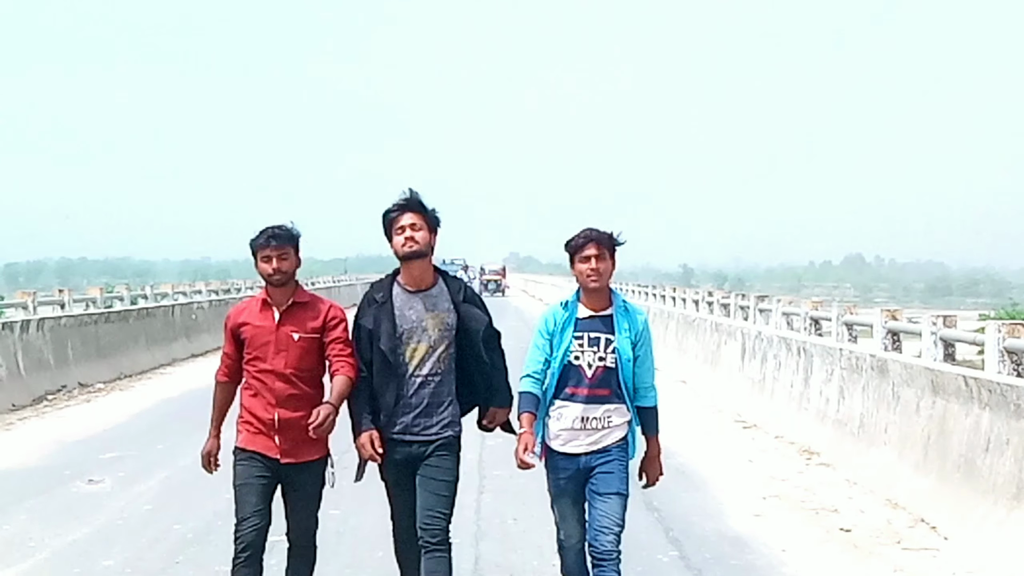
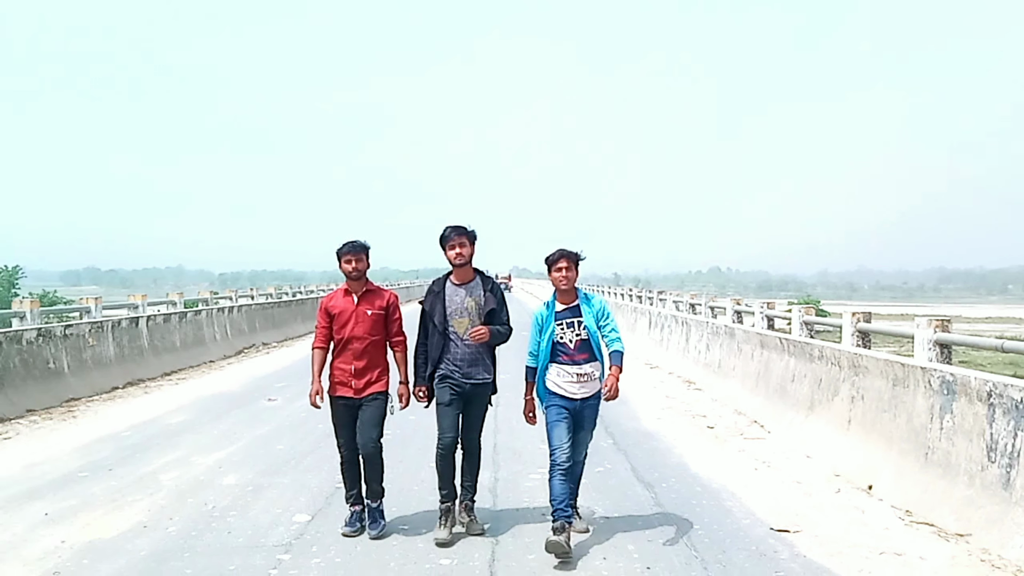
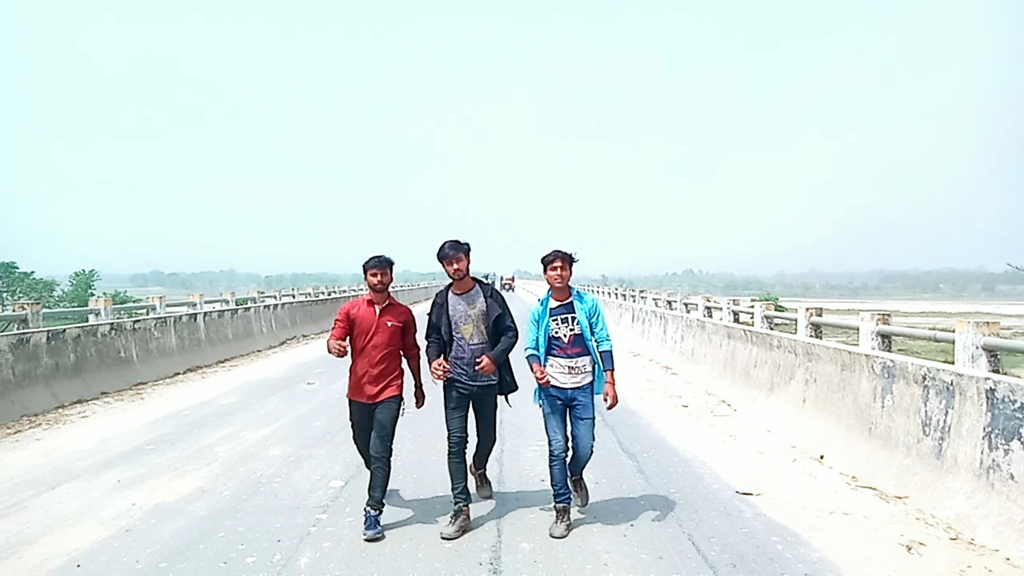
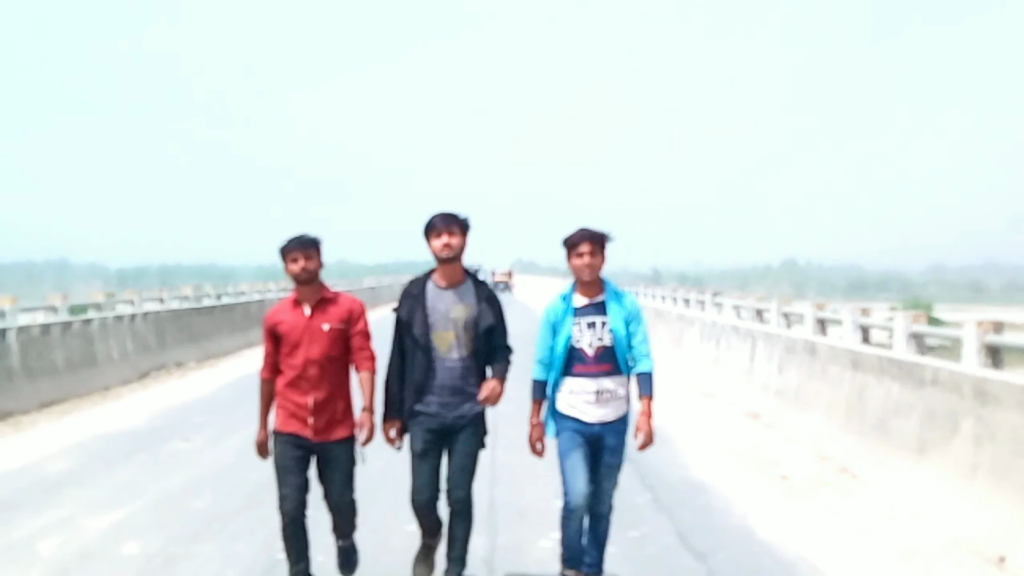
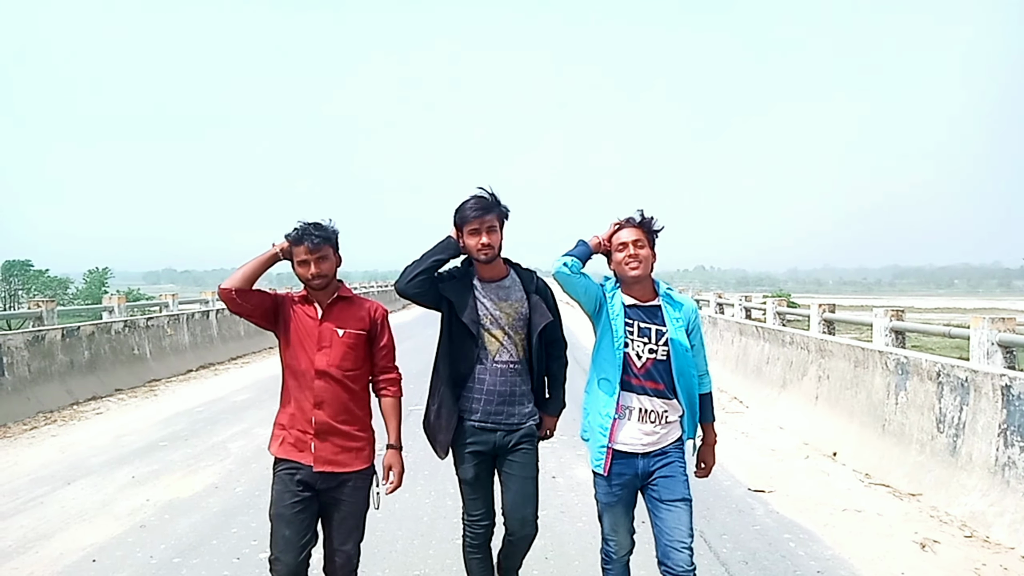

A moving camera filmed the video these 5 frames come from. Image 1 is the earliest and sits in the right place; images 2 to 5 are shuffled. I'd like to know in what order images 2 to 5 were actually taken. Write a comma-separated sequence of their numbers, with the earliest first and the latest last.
4, 2, 3, 5
